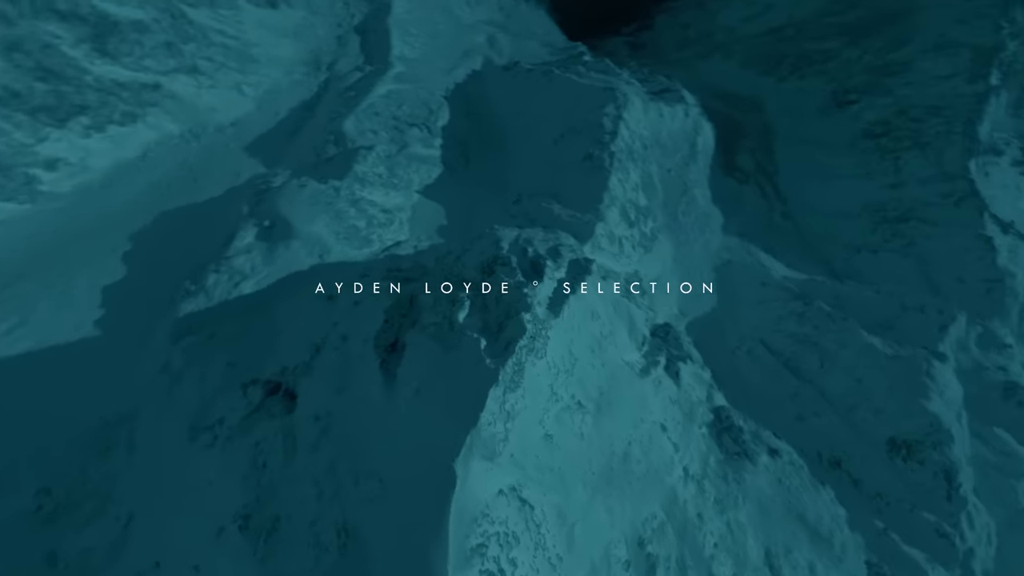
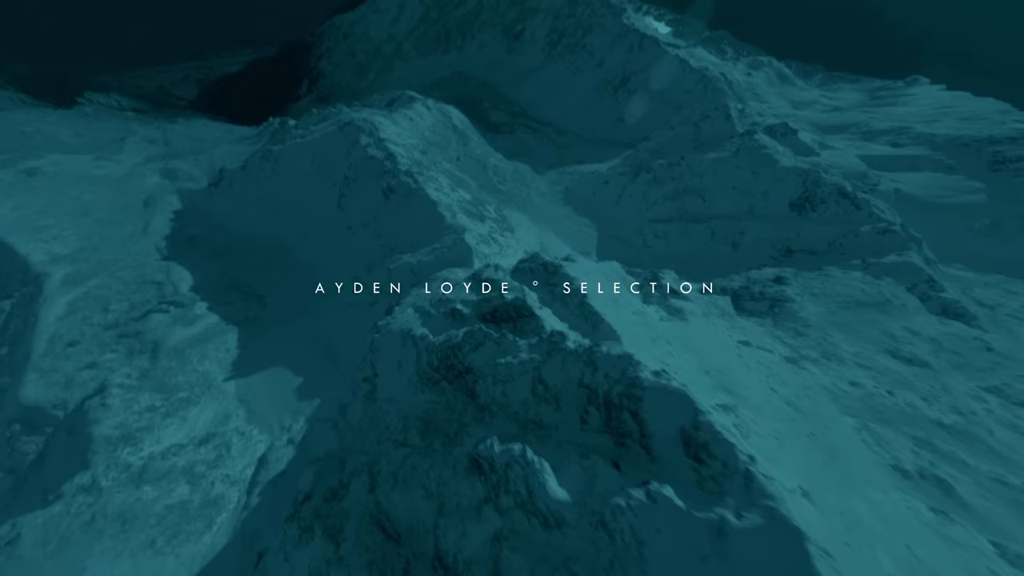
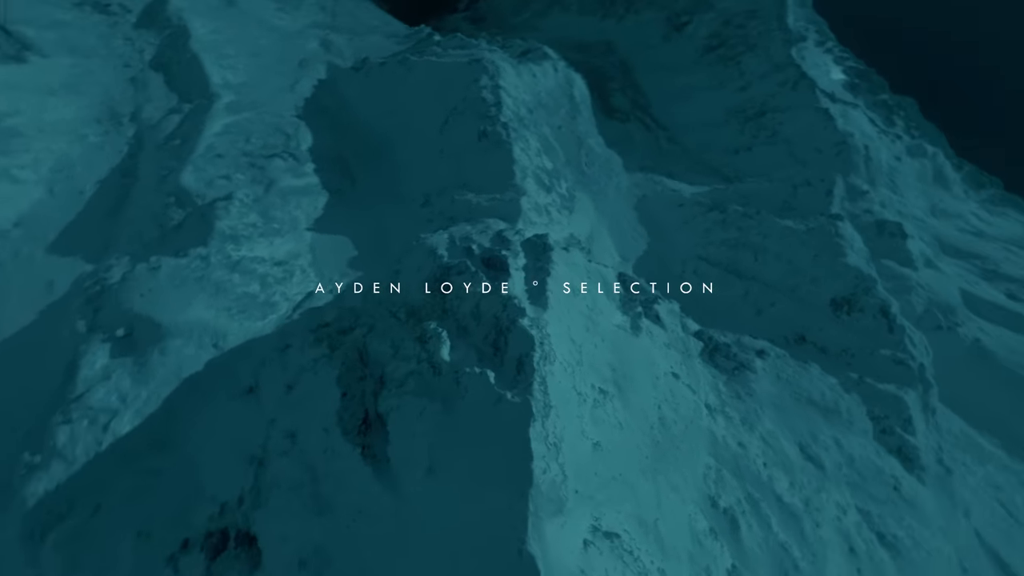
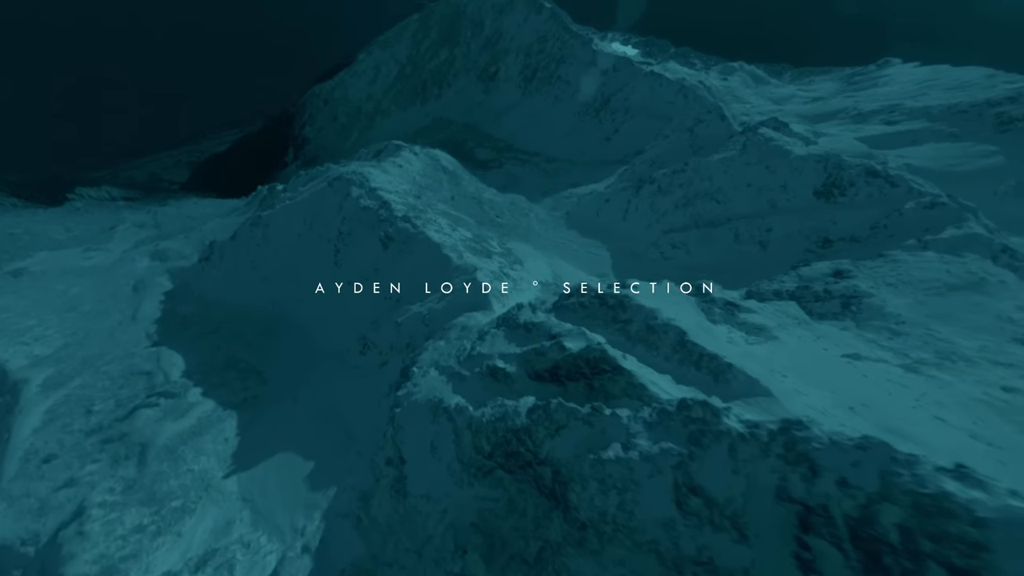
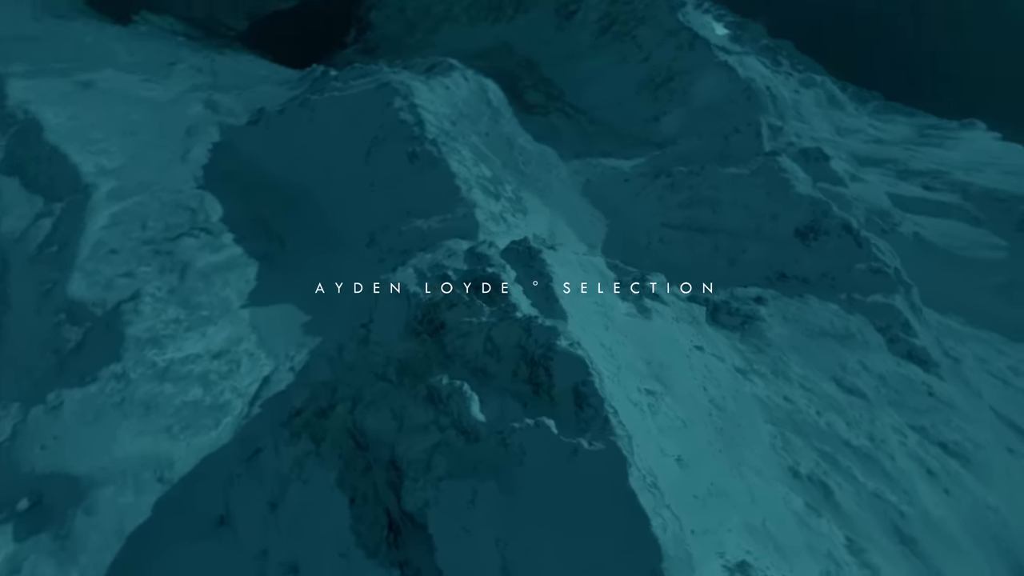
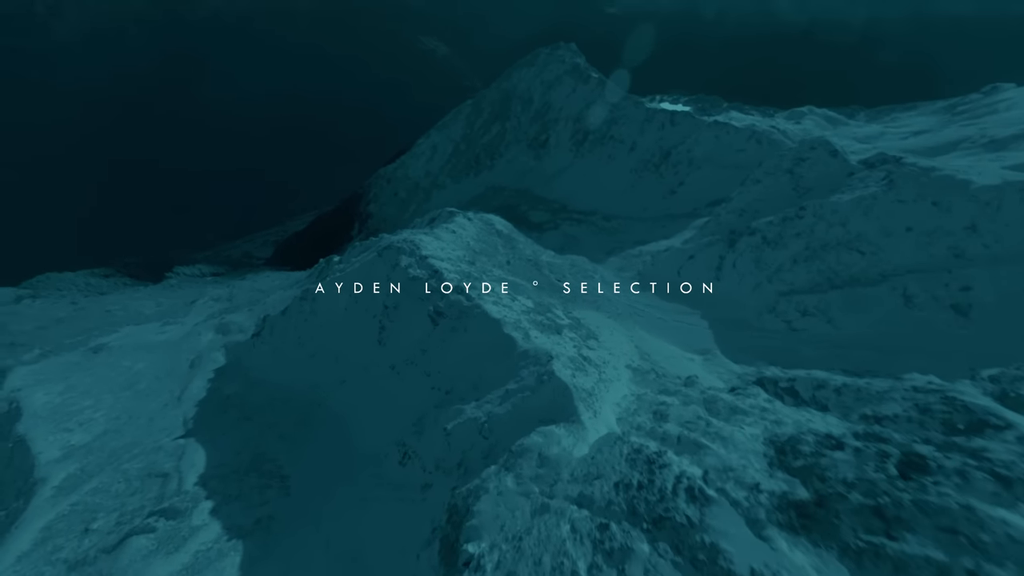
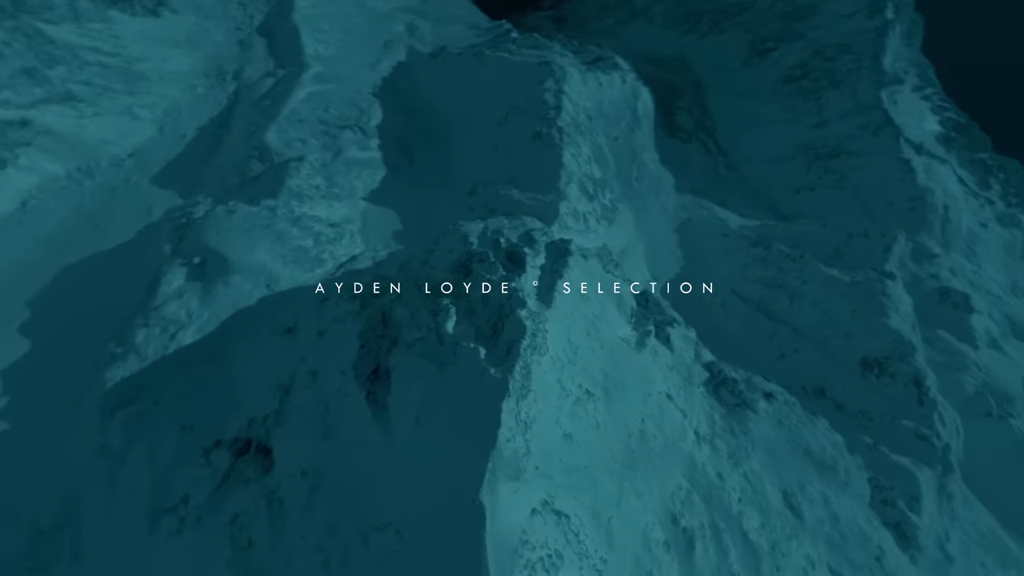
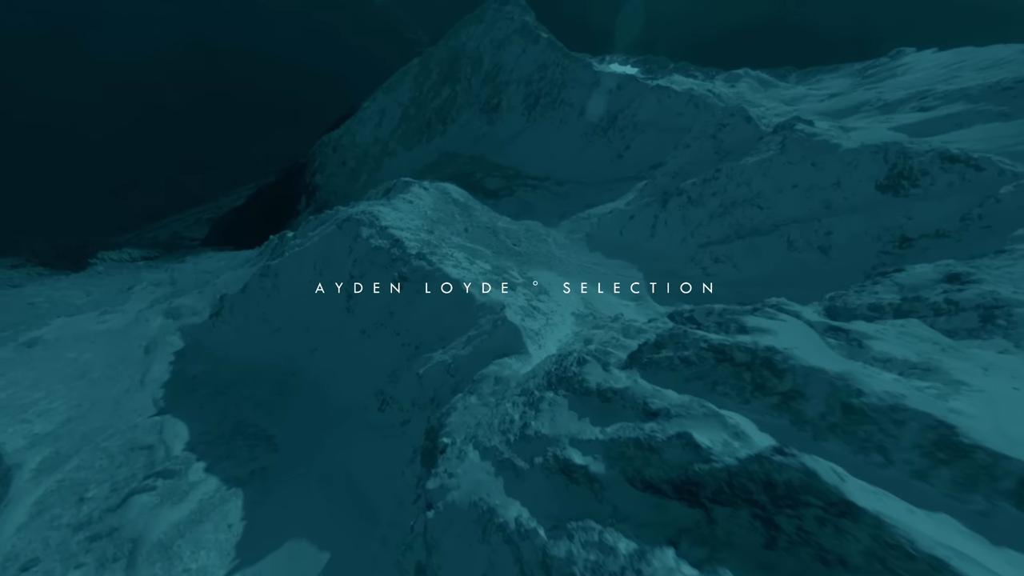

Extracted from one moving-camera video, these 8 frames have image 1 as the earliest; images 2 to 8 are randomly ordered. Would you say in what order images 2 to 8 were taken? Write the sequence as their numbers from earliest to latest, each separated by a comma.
7, 3, 5, 2, 4, 8, 6
